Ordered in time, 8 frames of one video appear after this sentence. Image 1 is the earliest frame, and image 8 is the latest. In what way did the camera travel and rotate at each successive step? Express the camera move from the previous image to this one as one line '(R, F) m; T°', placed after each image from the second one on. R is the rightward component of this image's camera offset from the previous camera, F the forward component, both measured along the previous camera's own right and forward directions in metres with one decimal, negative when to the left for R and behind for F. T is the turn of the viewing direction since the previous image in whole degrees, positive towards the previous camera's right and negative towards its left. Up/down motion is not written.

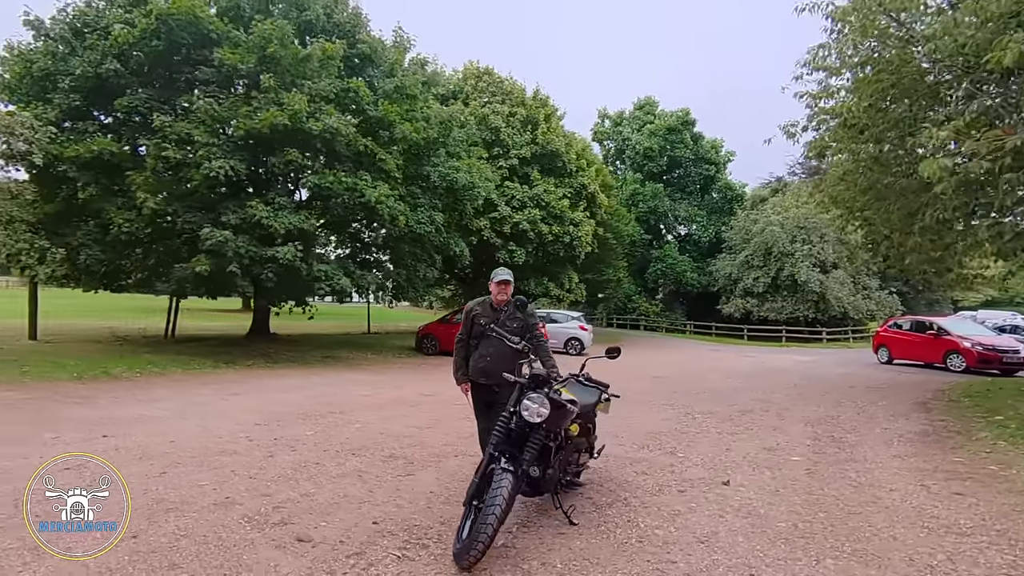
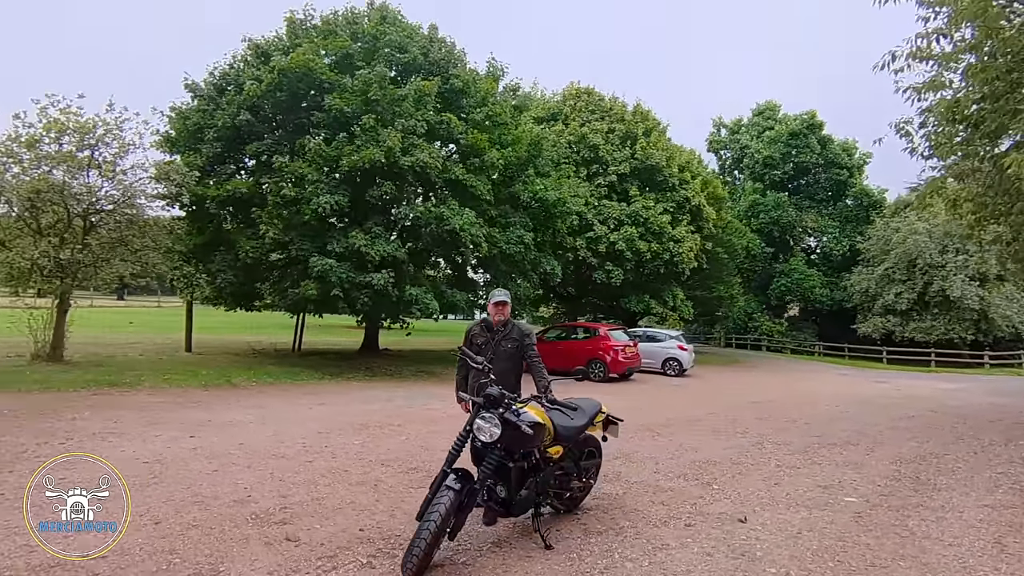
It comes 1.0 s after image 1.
(+1.1, 0.0) m; -13°
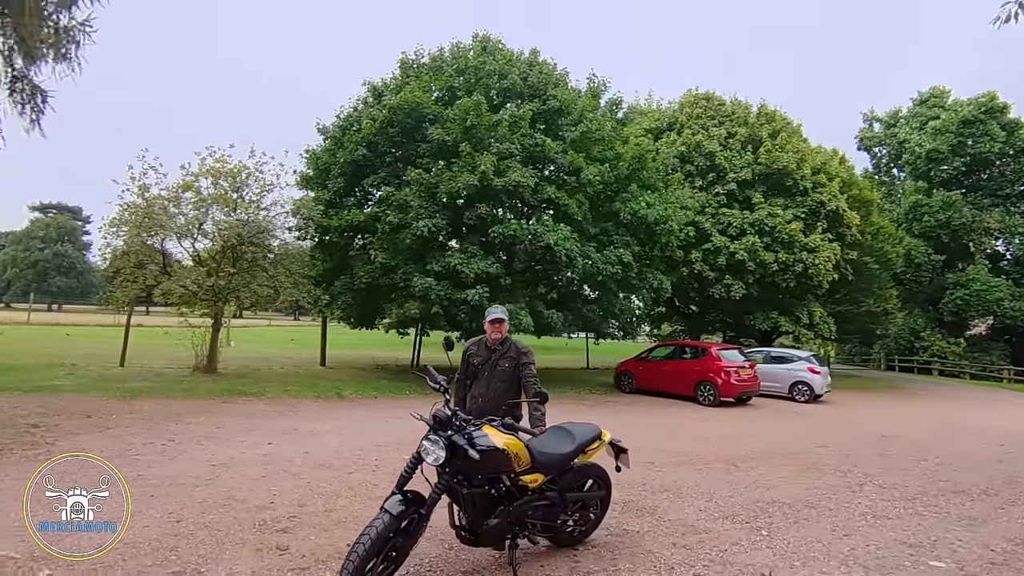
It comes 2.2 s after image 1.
(+1.2, +0.3) m; -14°
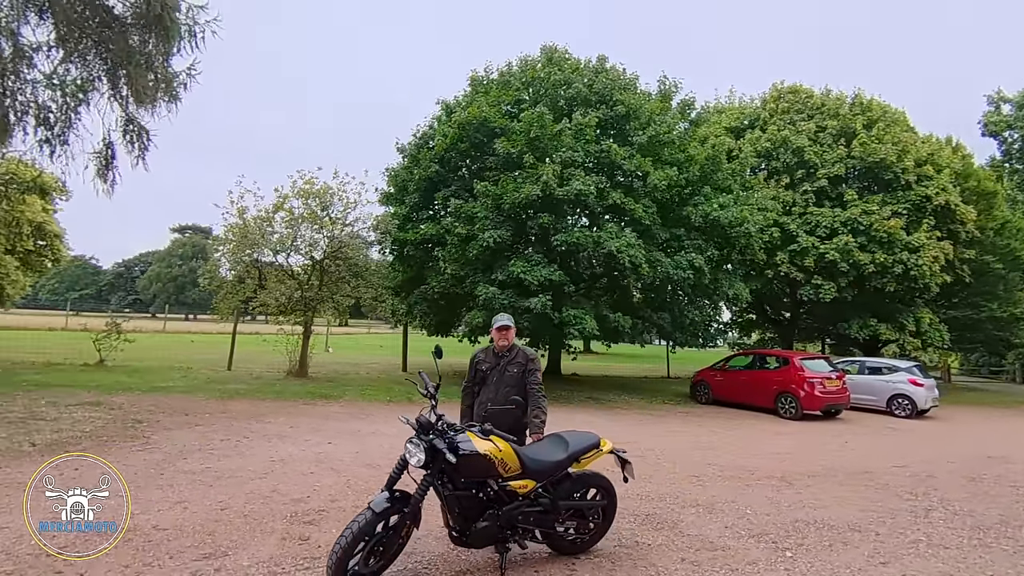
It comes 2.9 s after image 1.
(+0.8, -0.1) m; -10°
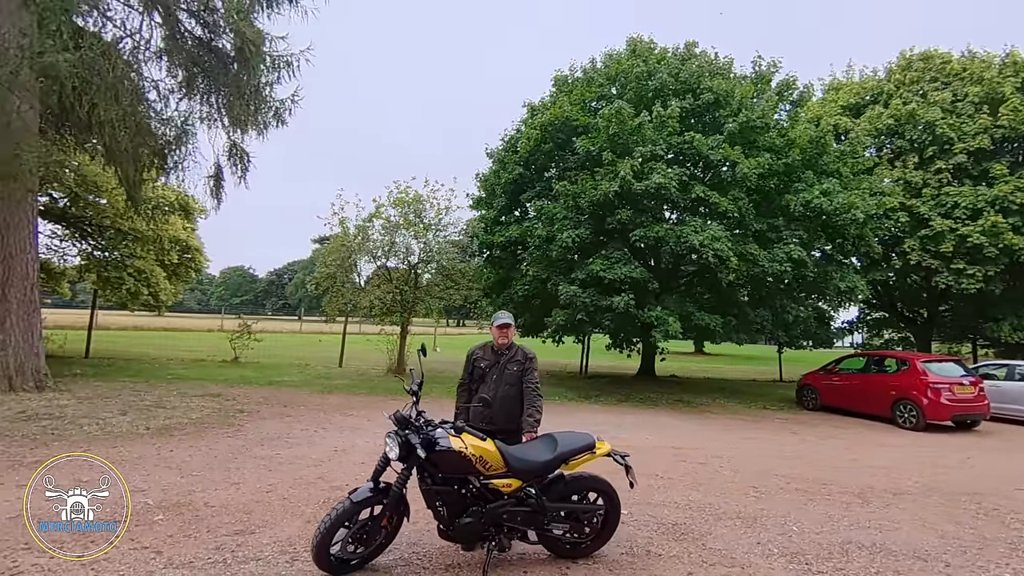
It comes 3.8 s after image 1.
(+1.0, +0.1) m; -12°
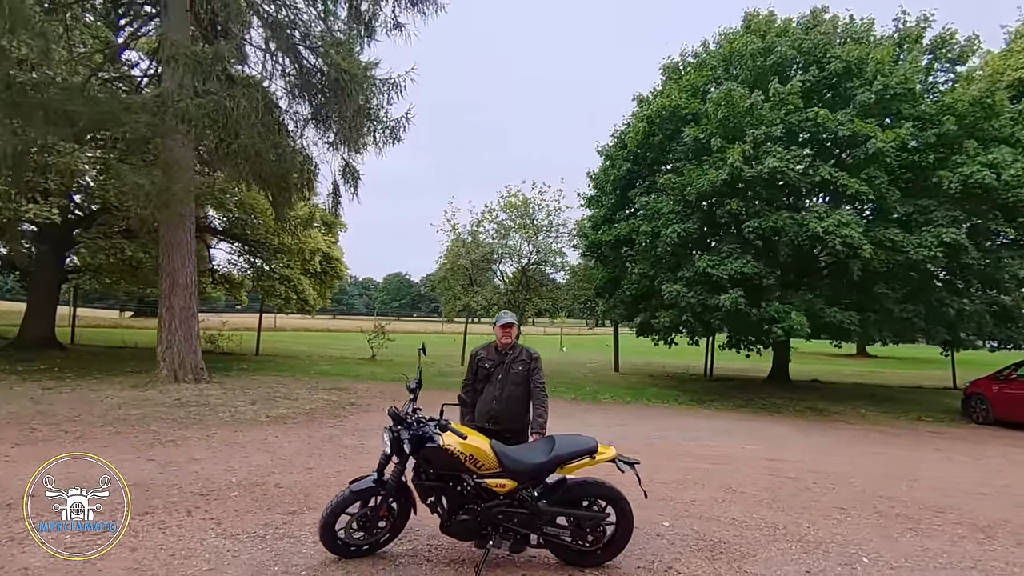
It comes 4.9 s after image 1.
(+1.1, +0.2) m; -15°
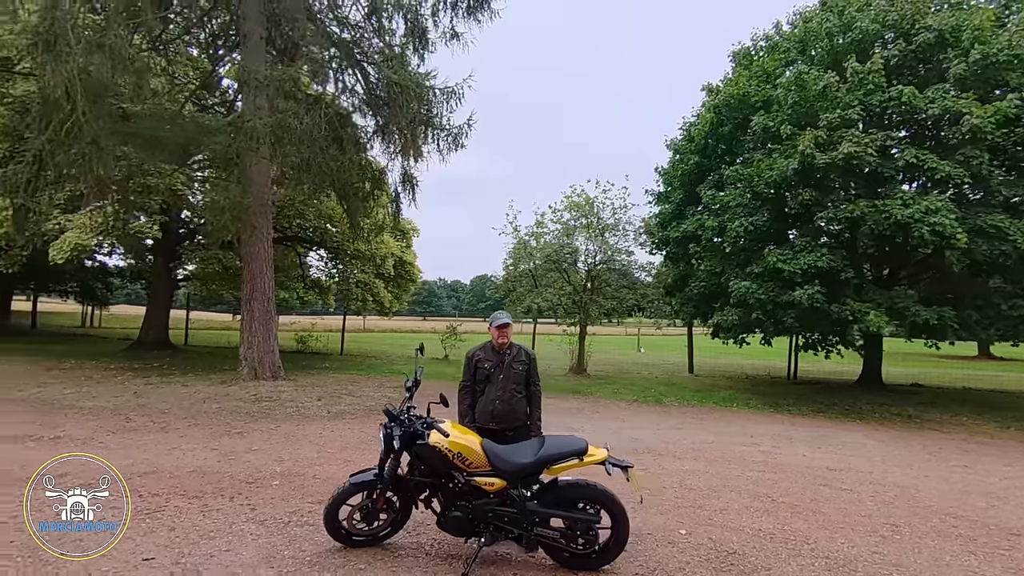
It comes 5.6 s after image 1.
(+0.7, 0.0) m; -9°
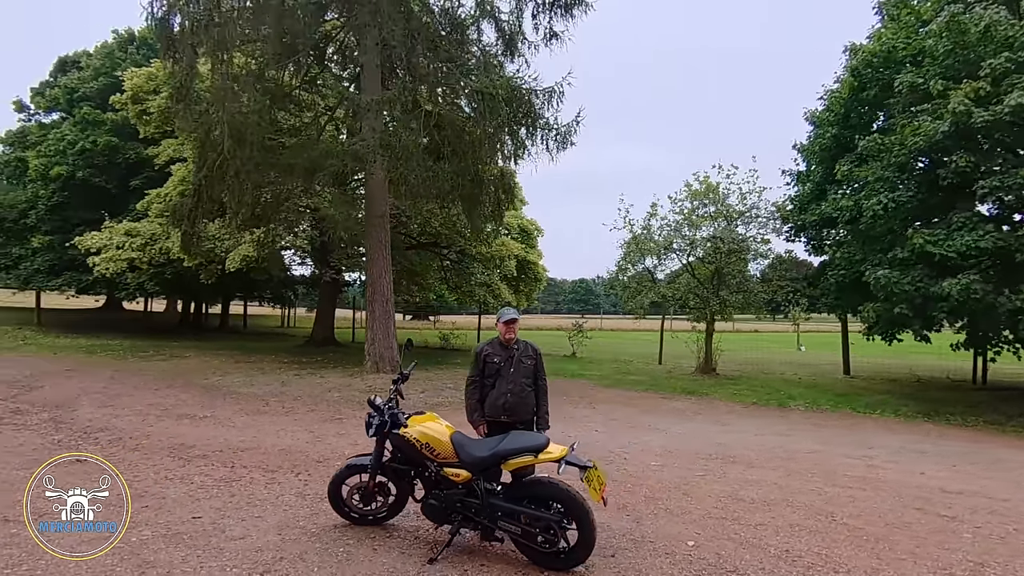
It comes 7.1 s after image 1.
(+1.5, +0.2) m; -17°
